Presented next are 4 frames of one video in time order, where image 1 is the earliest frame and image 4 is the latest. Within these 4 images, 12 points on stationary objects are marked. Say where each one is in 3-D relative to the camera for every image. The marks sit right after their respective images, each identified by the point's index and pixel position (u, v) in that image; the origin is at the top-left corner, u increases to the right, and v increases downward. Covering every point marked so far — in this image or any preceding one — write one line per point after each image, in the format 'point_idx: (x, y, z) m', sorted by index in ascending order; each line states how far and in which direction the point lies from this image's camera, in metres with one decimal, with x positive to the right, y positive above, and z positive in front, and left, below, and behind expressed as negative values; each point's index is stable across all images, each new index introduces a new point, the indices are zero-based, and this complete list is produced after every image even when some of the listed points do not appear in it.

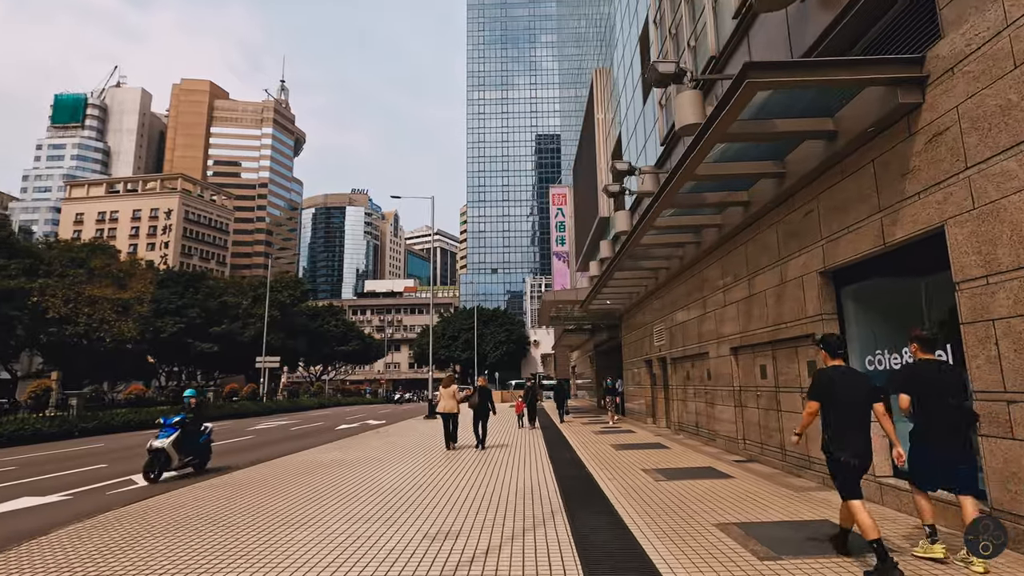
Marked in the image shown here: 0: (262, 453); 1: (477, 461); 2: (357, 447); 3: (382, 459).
0: (-7.4, -4.9, +15.5) m
1: (-0.9, -4.5, +13.9) m
2: (-4.7, -4.9, +16.0) m
3: (-3.4, -4.5, +14.0) m
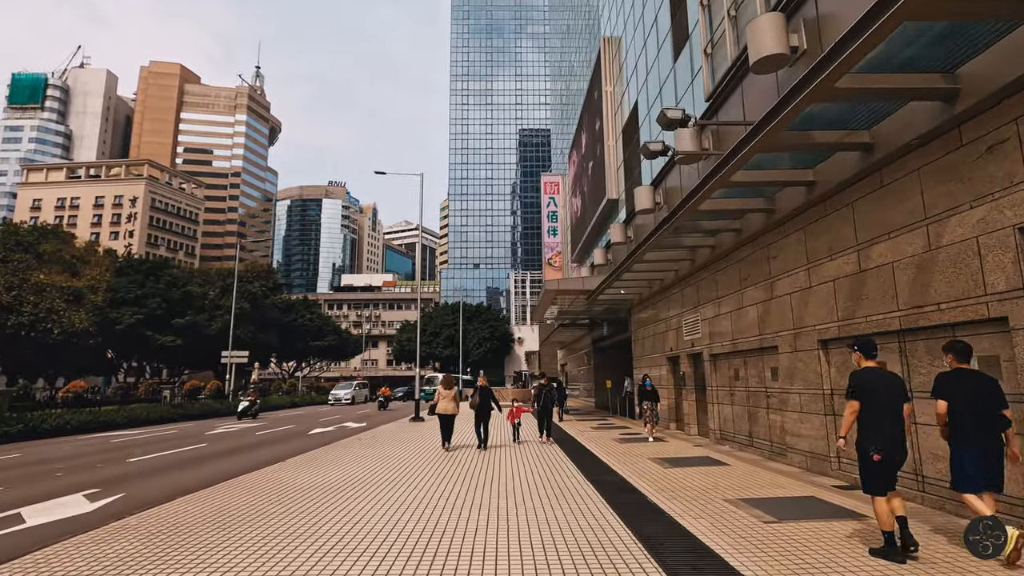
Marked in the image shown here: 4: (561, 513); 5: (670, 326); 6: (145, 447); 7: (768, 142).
0: (-7.2, -4.4, +12.8) m
1: (-0.7, -4.0, +11.5) m
2: (-4.5, -4.4, +13.4) m
3: (-3.1, -4.1, +11.5) m
4: (+0.7, -3.2, +7.5) m
5: (+4.8, -1.1, +16.0) m
6: (-11.0, -4.8, +15.9) m
7: (+3.4, +1.9, +6.9) m
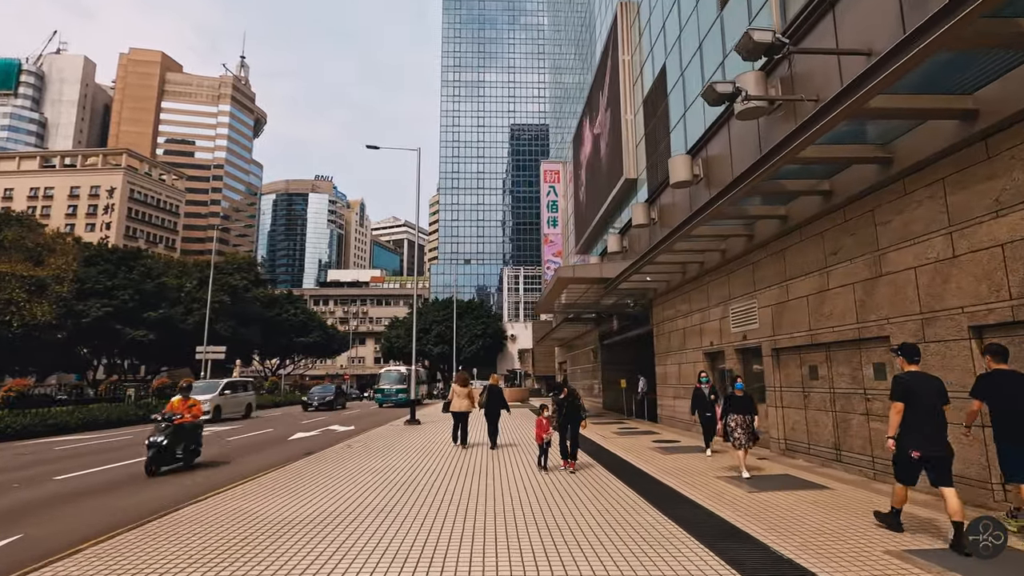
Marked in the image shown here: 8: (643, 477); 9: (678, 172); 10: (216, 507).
0: (-6.7, -3.9, +10.4) m
1: (-0.2, -3.6, +9.3) m
2: (-4.1, -4.0, +11.1) m
3: (-2.7, -3.6, +9.2) m
4: (+1.3, -2.8, +5.3) m
5: (+5.2, -0.7, +13.9) m
6: (-10.7, -4.3, +13.5) m
7: (+4.0, +2.3, +4.8) m
8: (+2.2, -3.2, +9.1) m
9: (+4.3, +3.0, +13.7) m
10: (-4.8, -3.5, +8.8) m
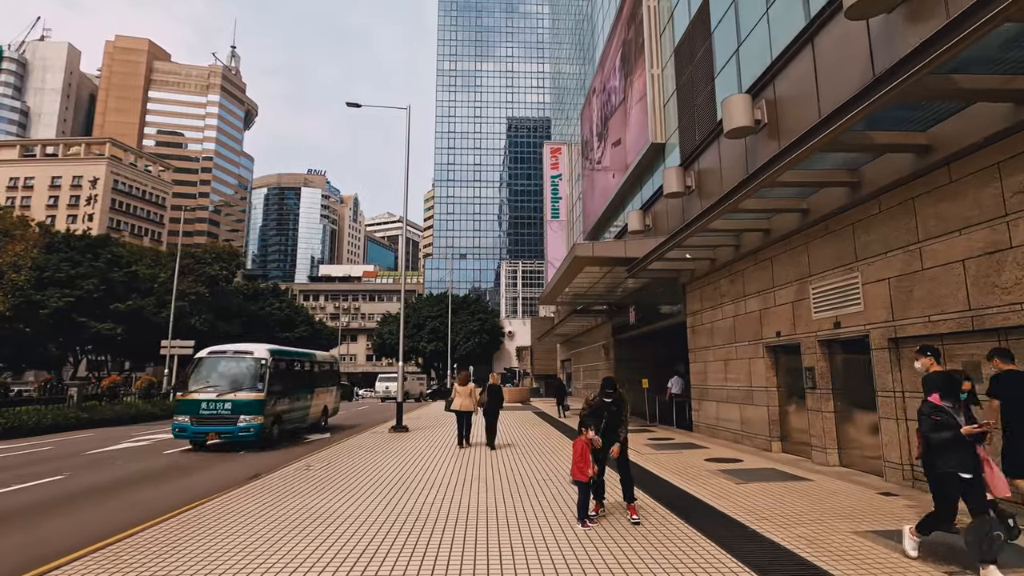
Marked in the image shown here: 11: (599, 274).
0: (-6.5, -3.4, +7.4) m
1: (+0.1, -3.1, +6.3) m
2: (-3.8, -3.4, +8.1) m
3: (-2.4, -3.1, +6.2) m
4: (+1.6, -2.3, +2.3) m
5: (+5.4, -0.2, +11.0) m
6: (-10.4, -3.7, +10.4) m
7: (+4.3, +2.8, +1.8) m
8: (+2.5, -2.7, +6.1) m
9: (+4.6, +3.5, +10.7) m
10: (-4.5, -3.0, +5.8) m
11: (+2.8, +0.4, +17.2) m
